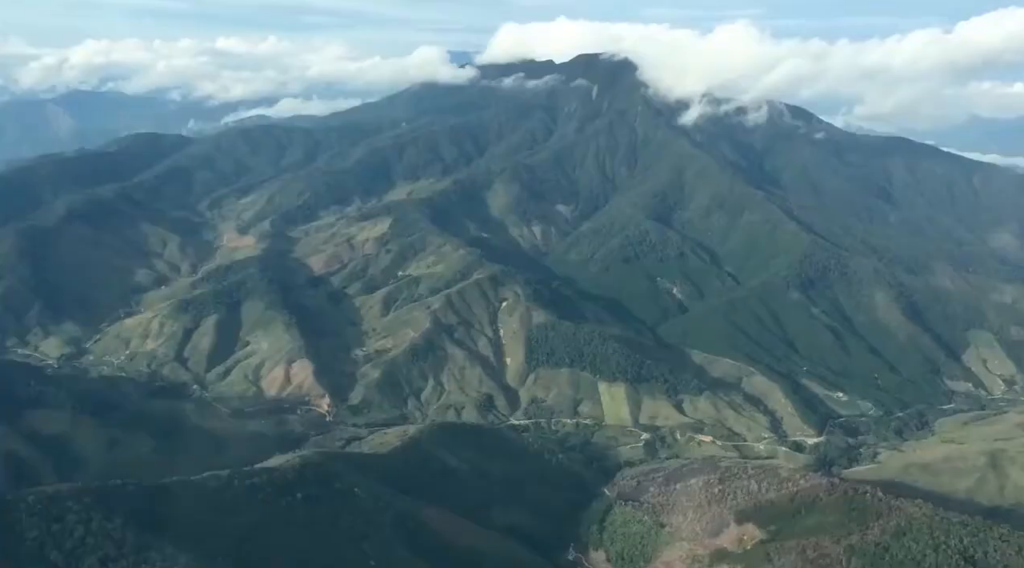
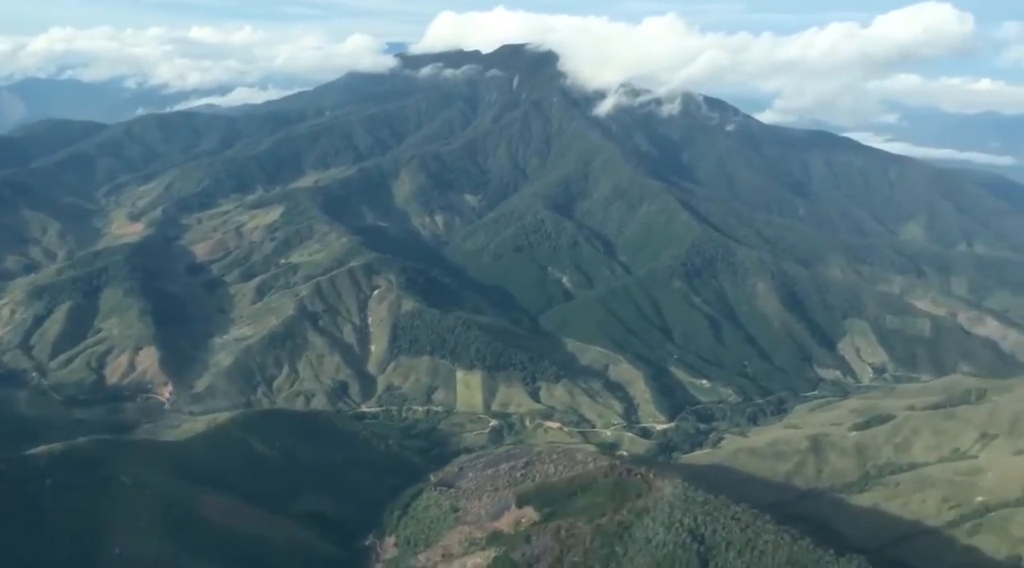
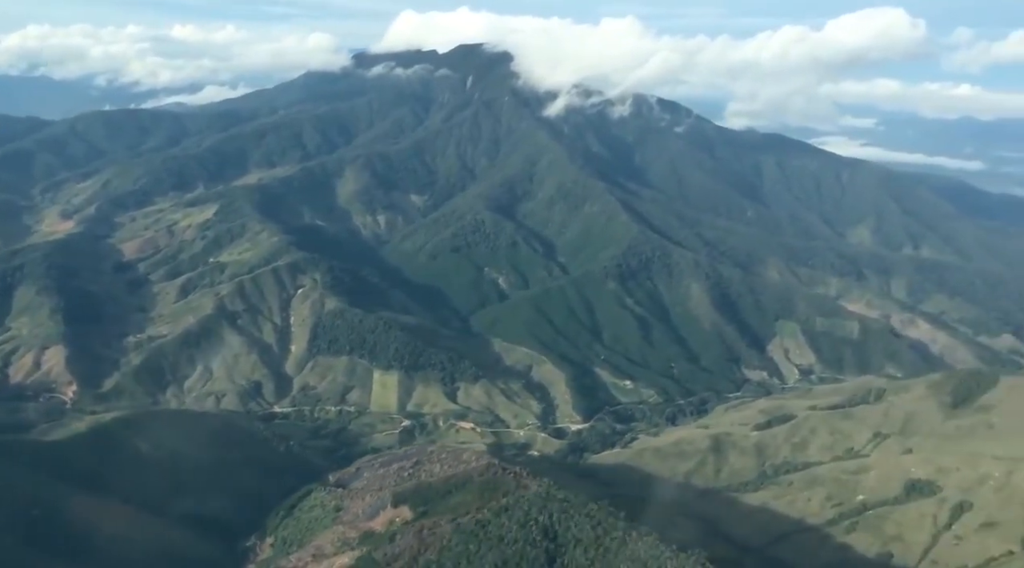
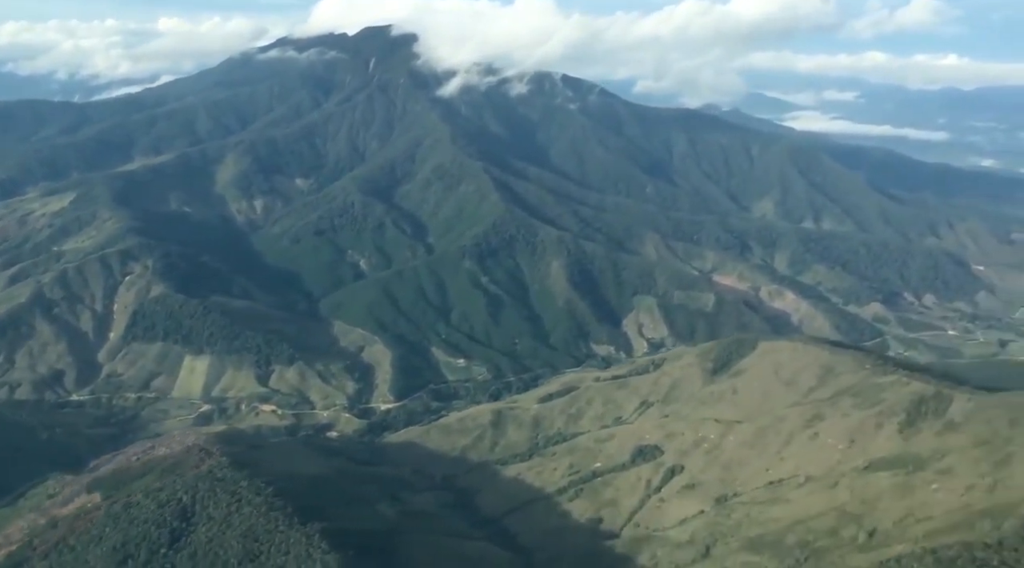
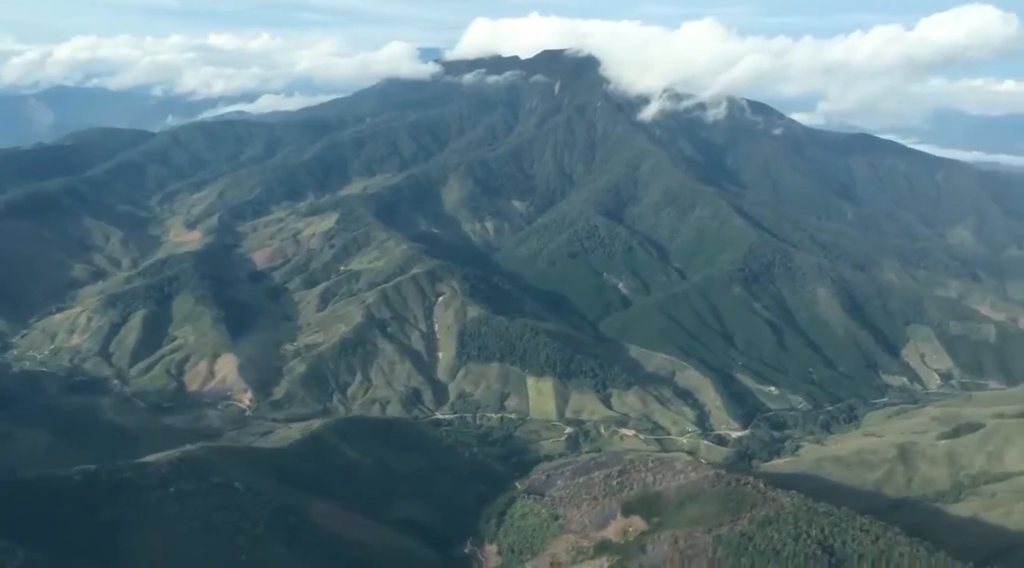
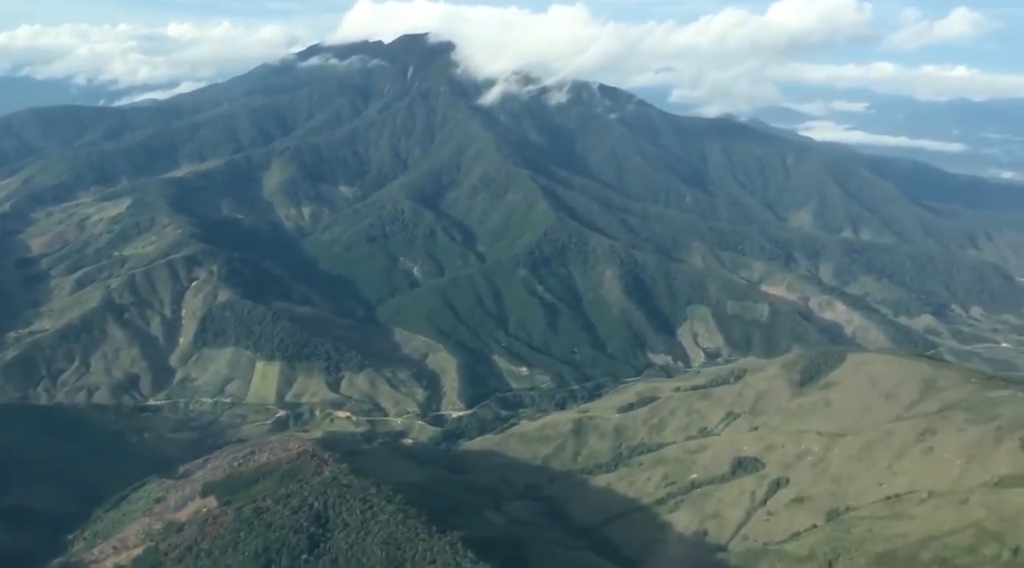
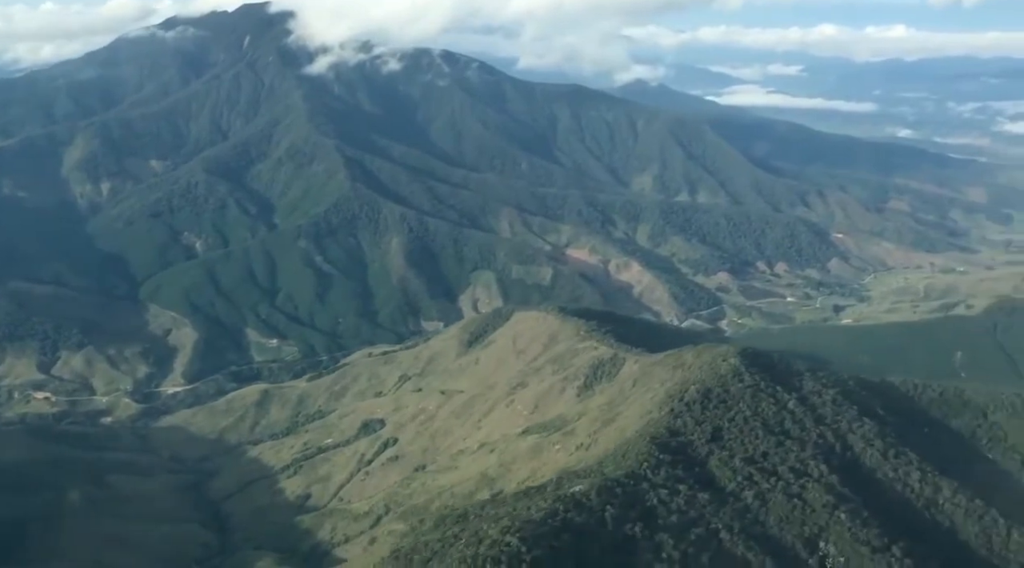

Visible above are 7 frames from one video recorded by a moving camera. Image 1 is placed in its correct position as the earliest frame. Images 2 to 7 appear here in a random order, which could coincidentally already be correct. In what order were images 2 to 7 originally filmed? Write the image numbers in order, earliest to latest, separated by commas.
5, 2, 3, 6, 4, 7
